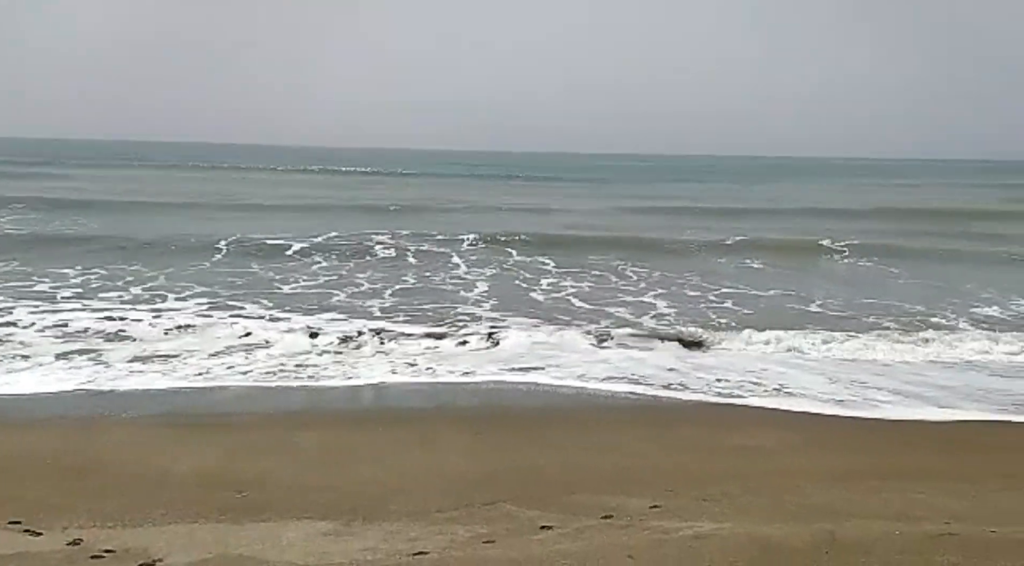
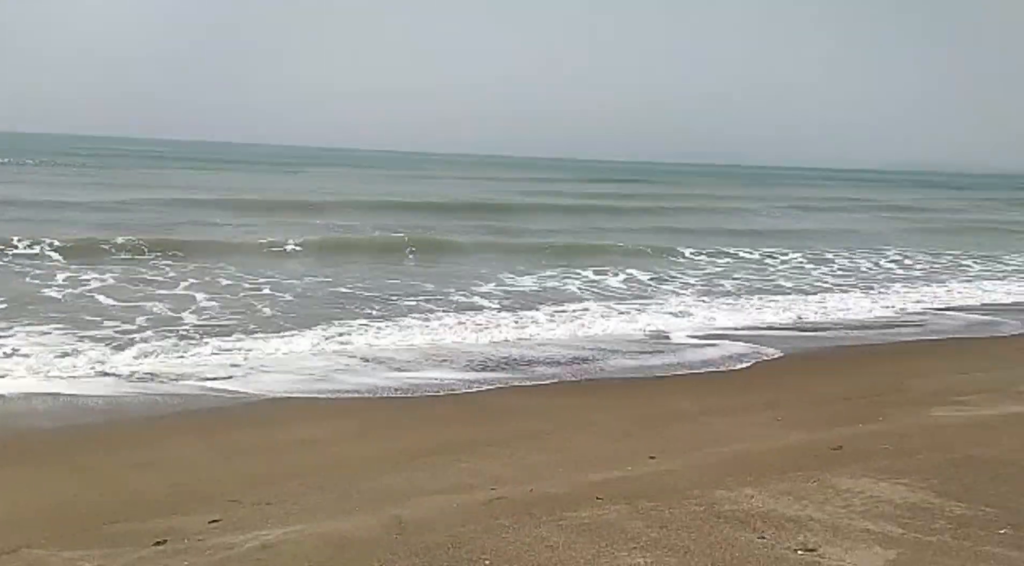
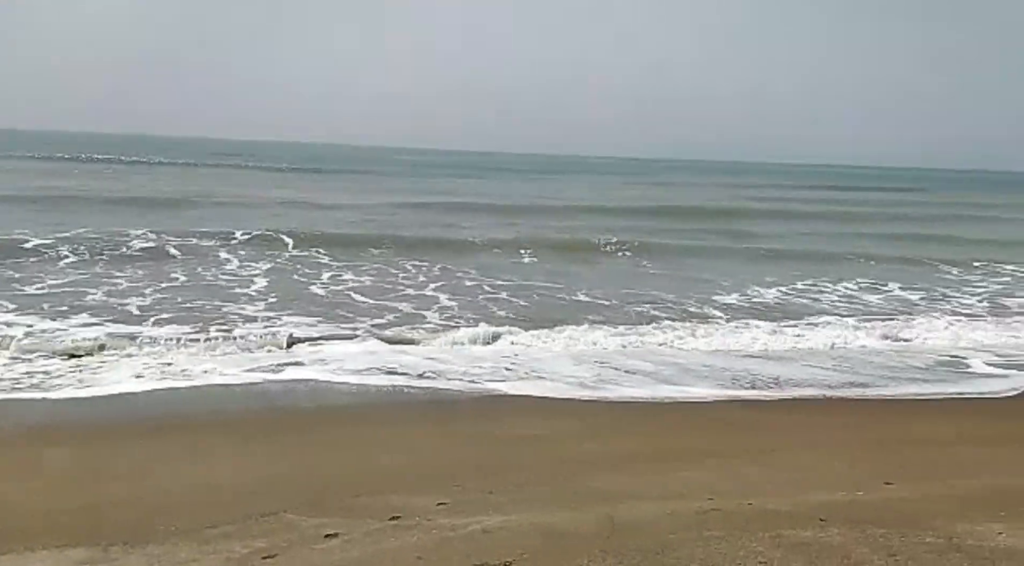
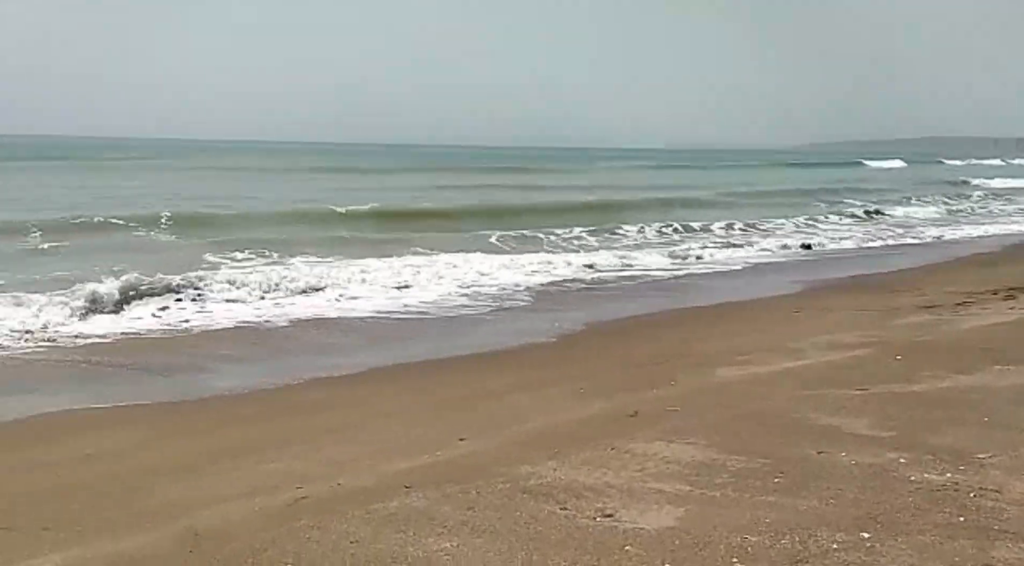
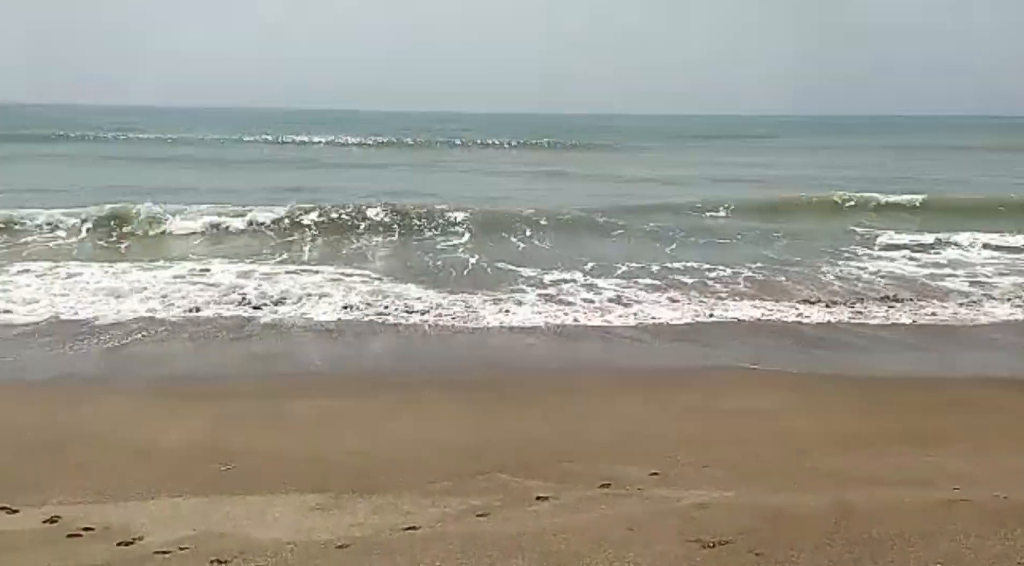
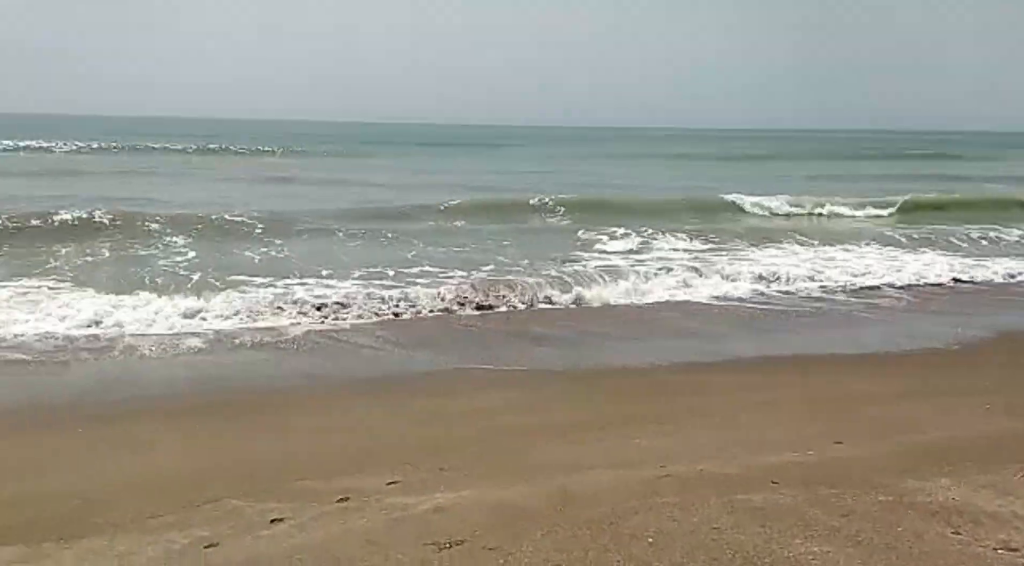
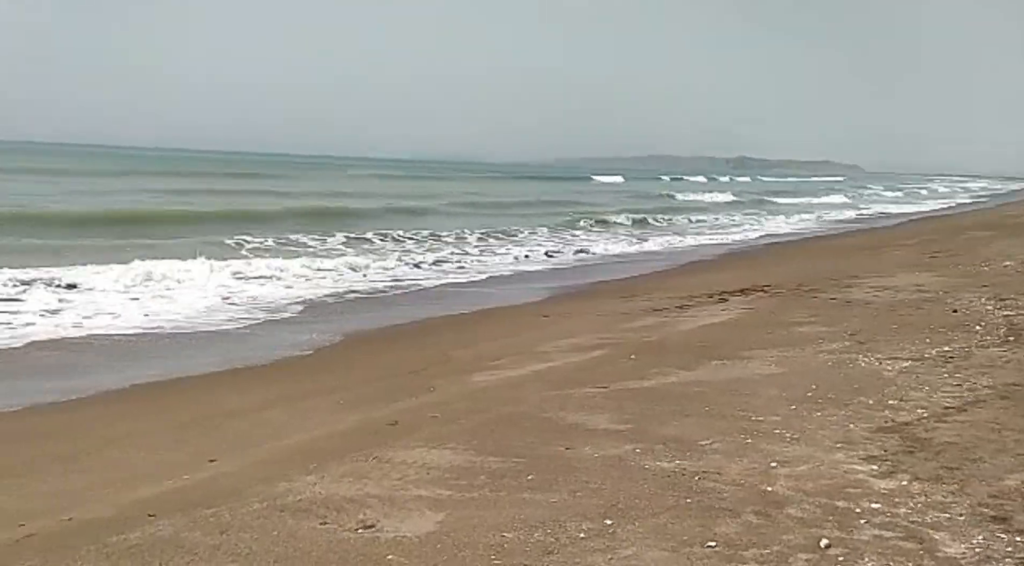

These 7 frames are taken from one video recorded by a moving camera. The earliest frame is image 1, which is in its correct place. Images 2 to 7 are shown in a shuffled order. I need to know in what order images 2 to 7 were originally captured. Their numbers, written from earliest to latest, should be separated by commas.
3, 2, 7, 4, 6, 5
